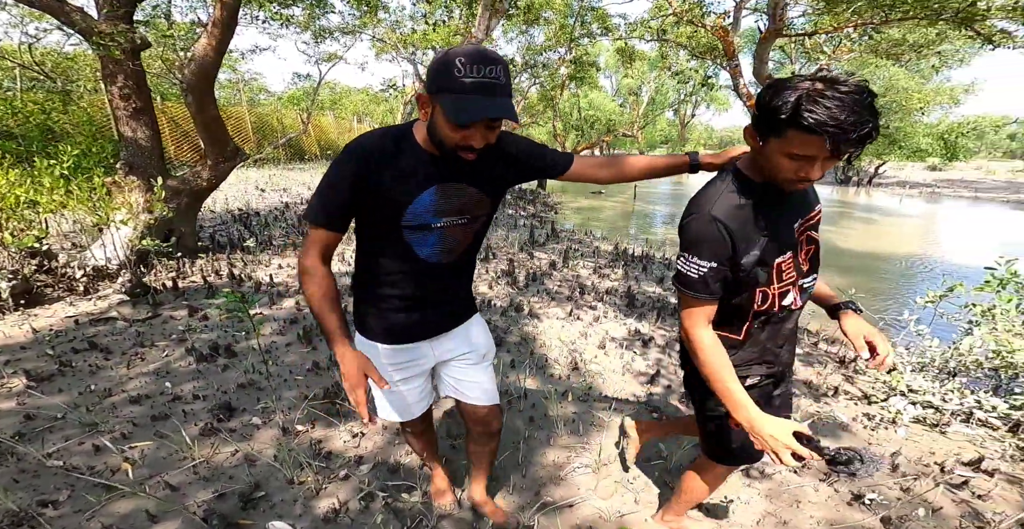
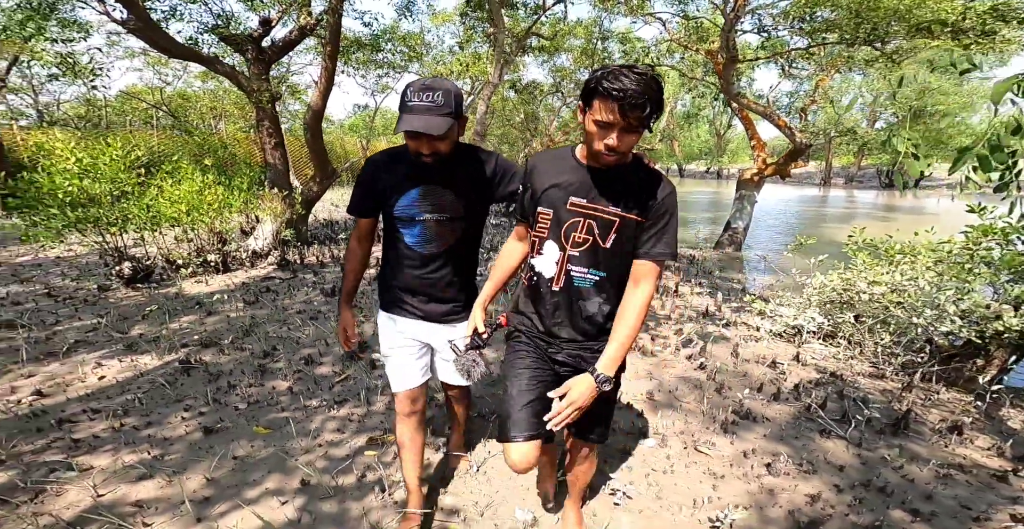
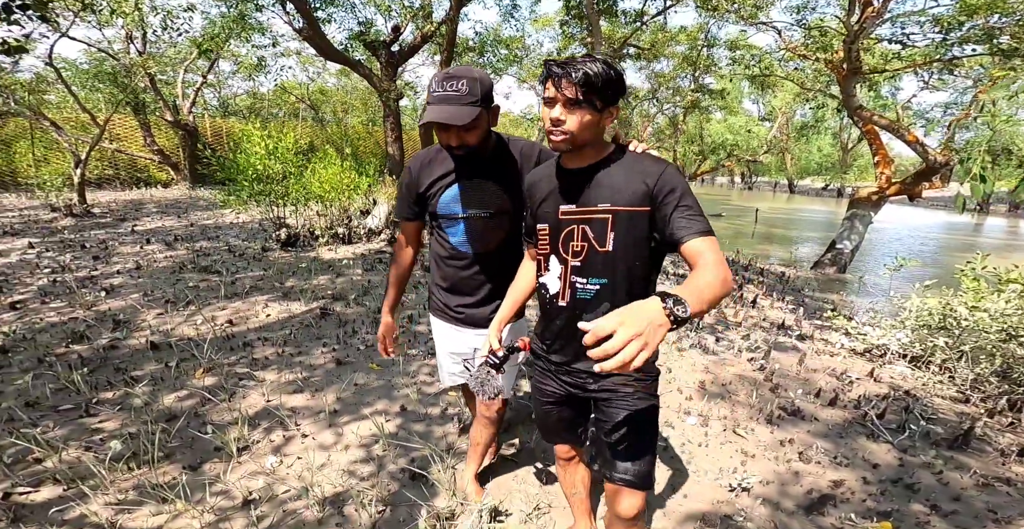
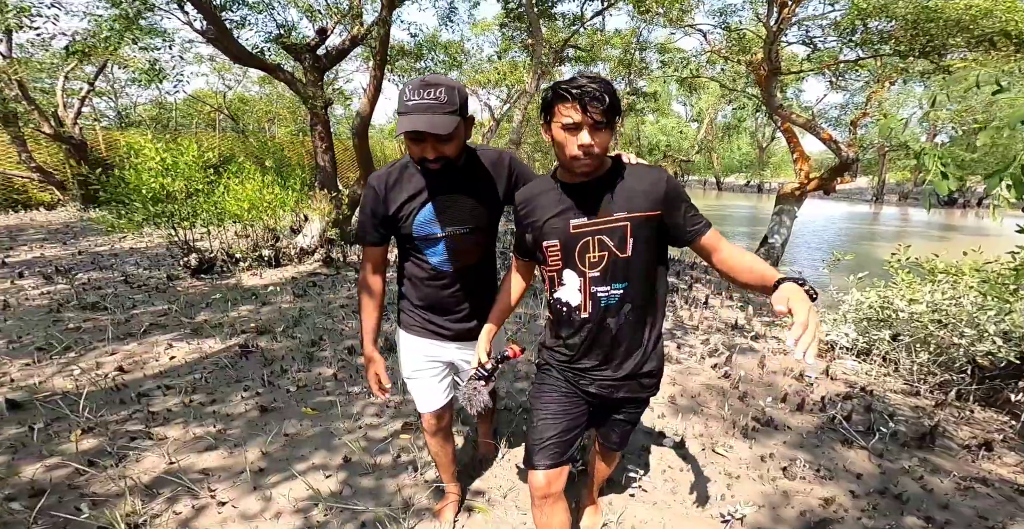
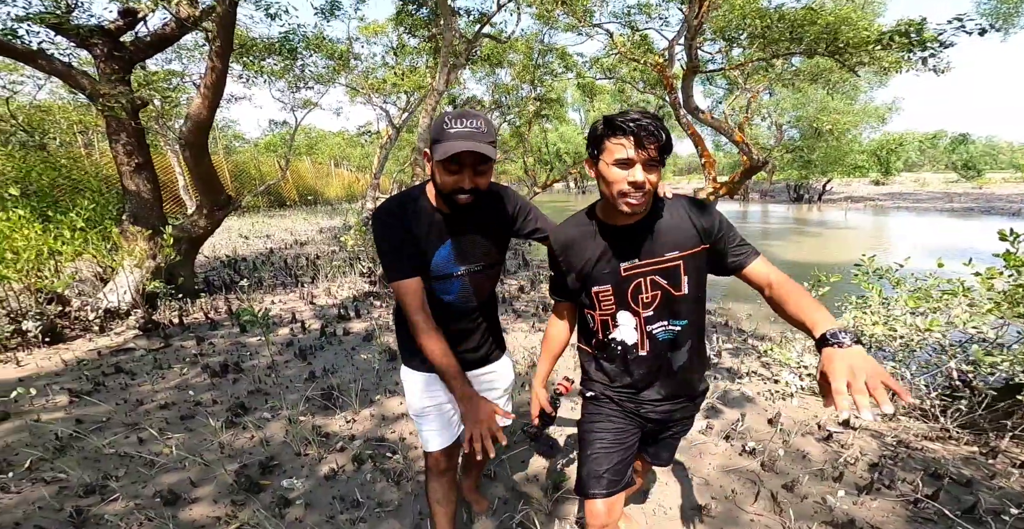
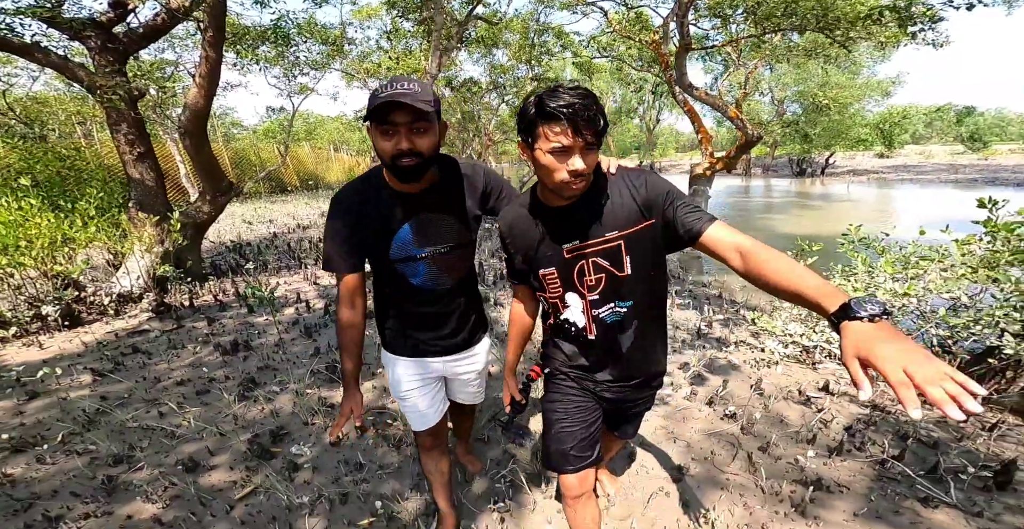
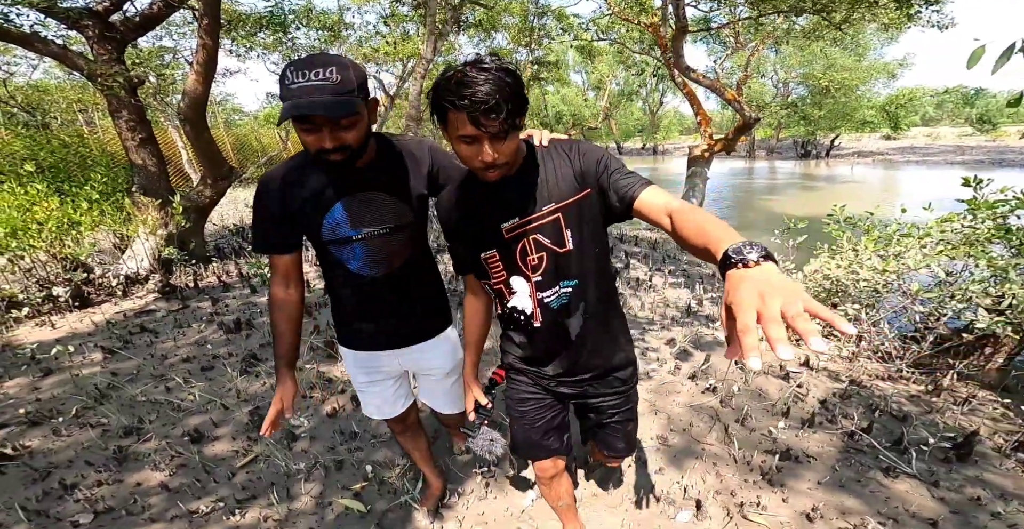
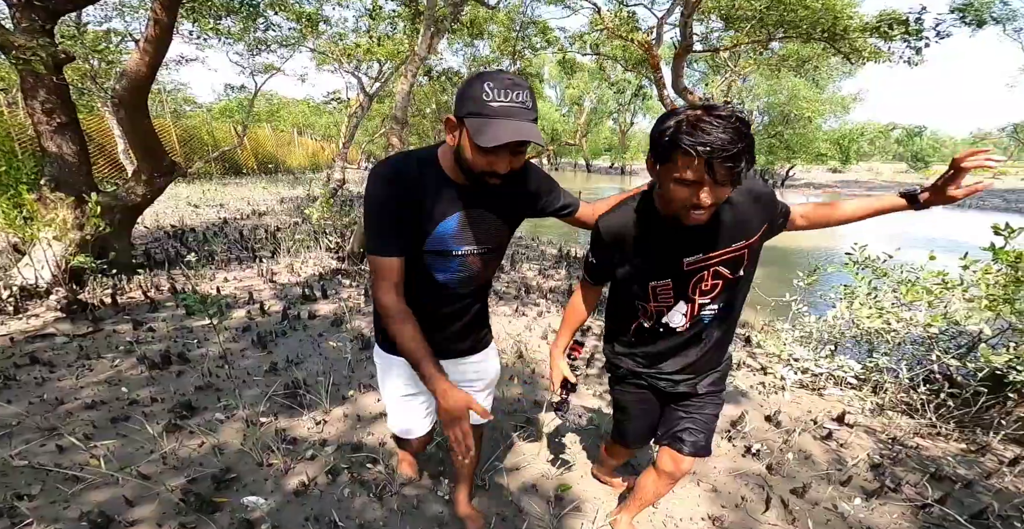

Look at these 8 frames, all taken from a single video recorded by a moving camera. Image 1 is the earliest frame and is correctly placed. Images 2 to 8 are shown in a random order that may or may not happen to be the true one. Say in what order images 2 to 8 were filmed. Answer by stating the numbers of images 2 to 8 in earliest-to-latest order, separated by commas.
8, 5, 6, 7, 2, 4, 3
